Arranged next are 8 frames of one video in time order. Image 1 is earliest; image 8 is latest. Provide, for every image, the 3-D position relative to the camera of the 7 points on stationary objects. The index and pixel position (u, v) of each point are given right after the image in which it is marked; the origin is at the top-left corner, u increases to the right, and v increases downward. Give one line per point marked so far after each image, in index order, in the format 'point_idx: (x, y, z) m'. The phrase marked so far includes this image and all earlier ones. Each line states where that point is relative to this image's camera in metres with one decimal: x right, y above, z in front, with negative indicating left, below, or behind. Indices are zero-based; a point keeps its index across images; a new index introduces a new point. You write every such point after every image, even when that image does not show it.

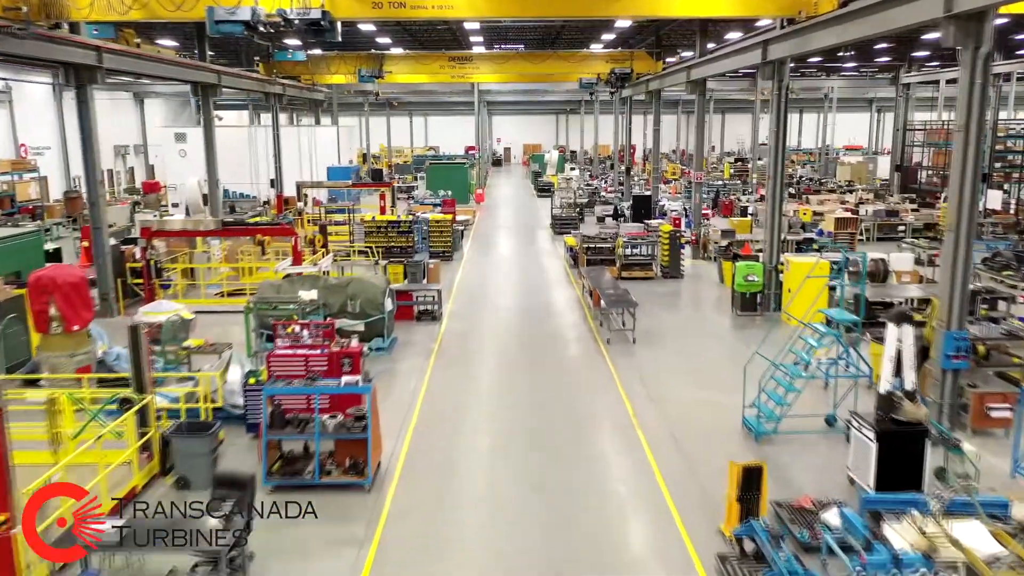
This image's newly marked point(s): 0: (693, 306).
0: (+2.9, -0.3, +14.1) m
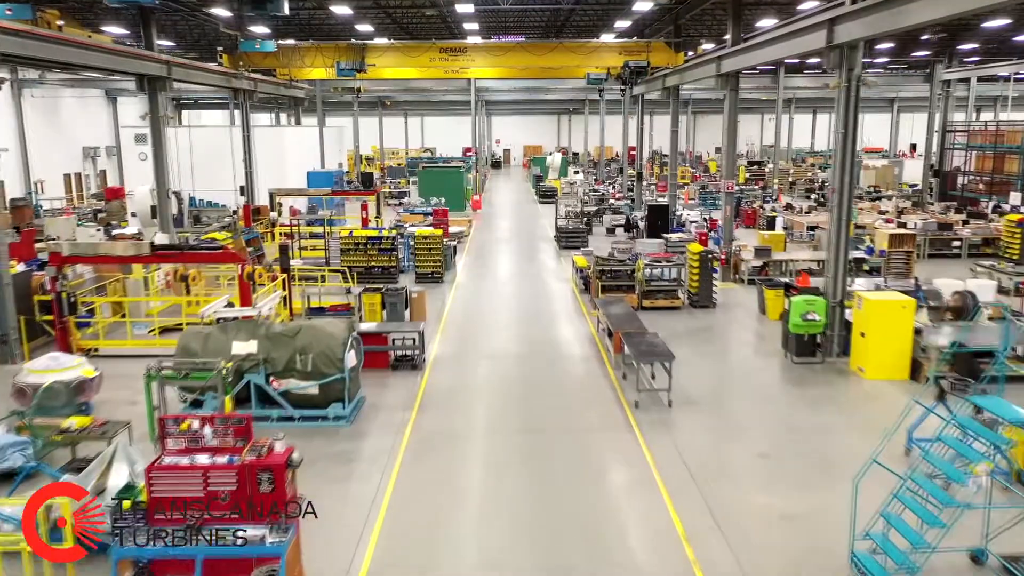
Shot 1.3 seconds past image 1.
0: (+2.9, -0.8, +11.6) m
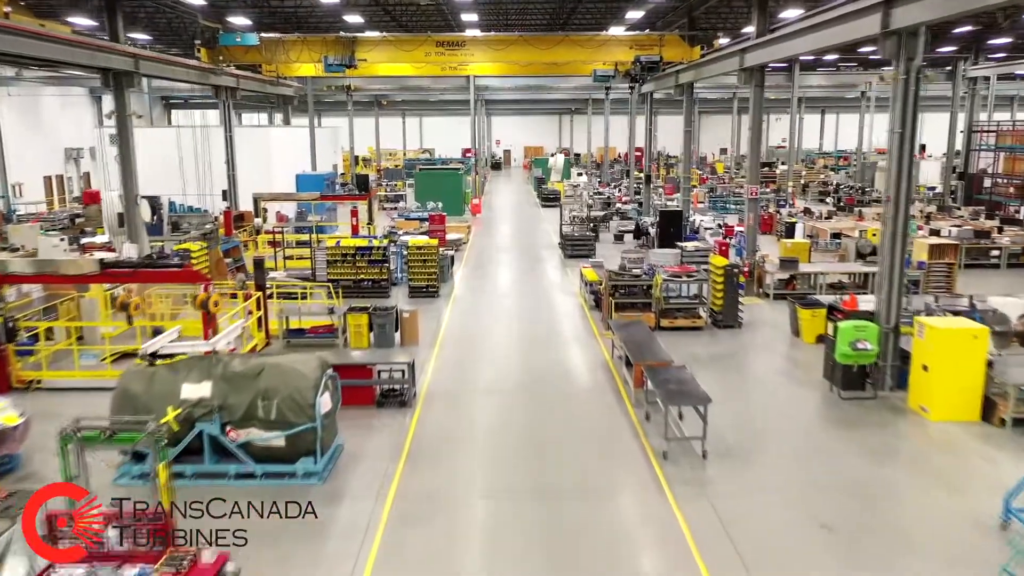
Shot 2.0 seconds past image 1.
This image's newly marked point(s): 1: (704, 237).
0: (+2.9, -1.0, +10.2) m
1: (+4.2, +1.1, +19.1) m
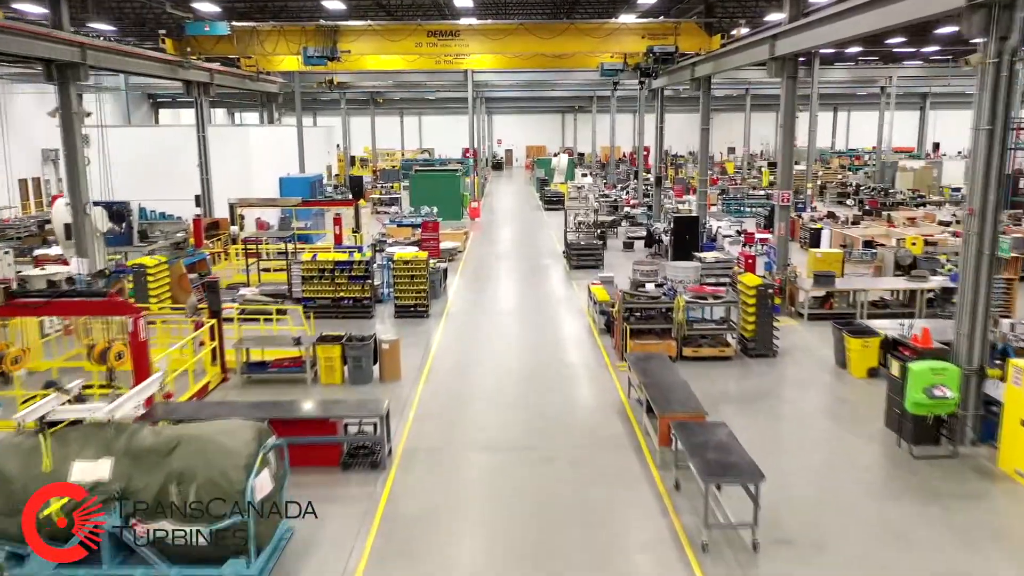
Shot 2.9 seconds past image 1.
0: (+2.9, -1.3, +8.5) m
1: (+4.2, +0.8, +17.4) m
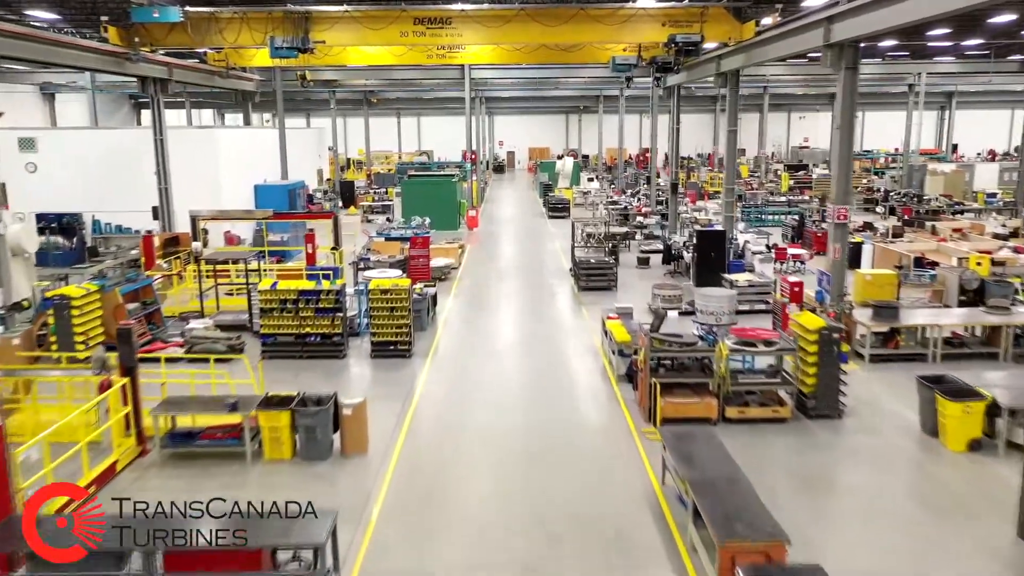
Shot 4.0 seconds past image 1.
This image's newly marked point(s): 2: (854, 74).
0: (+2.9, -1.7, +6.4) m
1: (+4.2, +0.4, +15.3) m
2: (+3.9, +2.5, +10.1) m
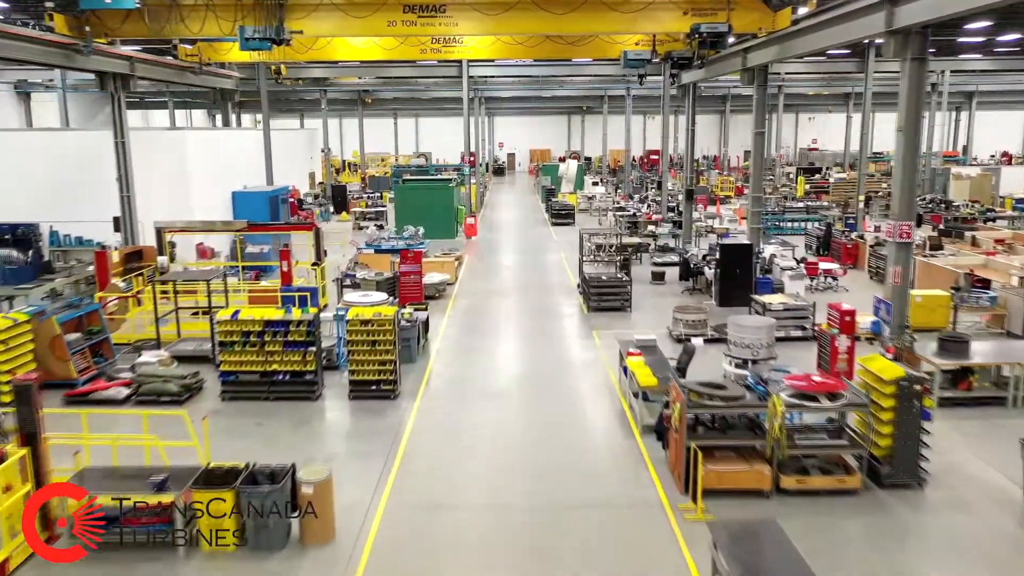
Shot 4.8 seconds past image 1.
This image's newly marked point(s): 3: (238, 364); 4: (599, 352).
0: (+2.9, -2.0, +4.9) m
1: (+4.2, +0.1, +13.7) m
2: (+4.0, +2.2, +8.6) m
3: (-2.8, -0.8, +9.1) m
4: (+1.1, -0.8, +11.1) m
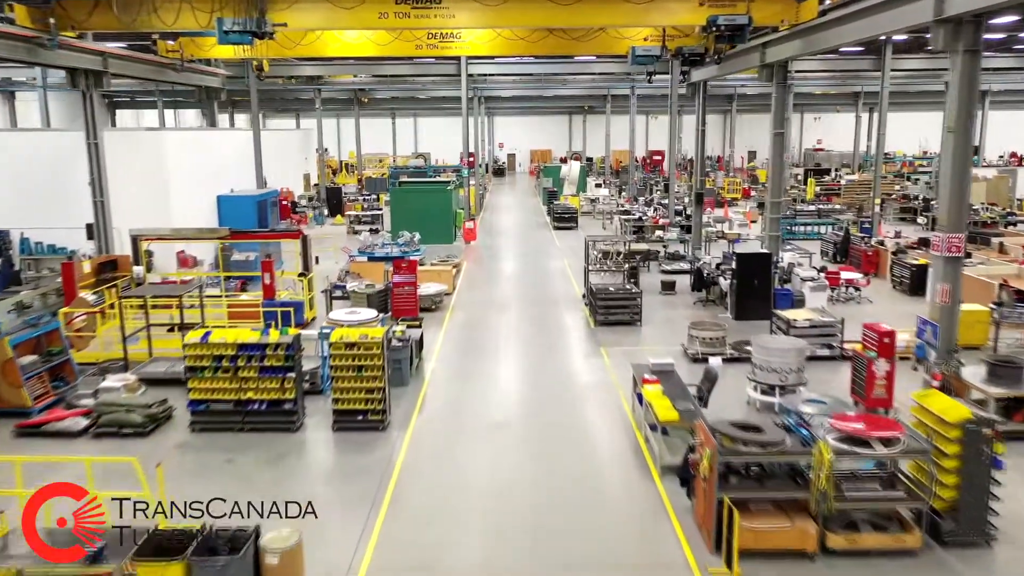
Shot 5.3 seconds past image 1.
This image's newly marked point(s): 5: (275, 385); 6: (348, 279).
0: (+2.9, -2.2, +3.9) m
1: (+4.3, -0.1, +12.8) m
2: (+4.0, +2.0, +7.6) m
3: (-2.8, -1.0, +8.1) m
4: (+1.1, -1.0, +10.2) m
5: (-2.2, -0.9, +8.1) m
6: (-2.6, +0.2, +14.1) m
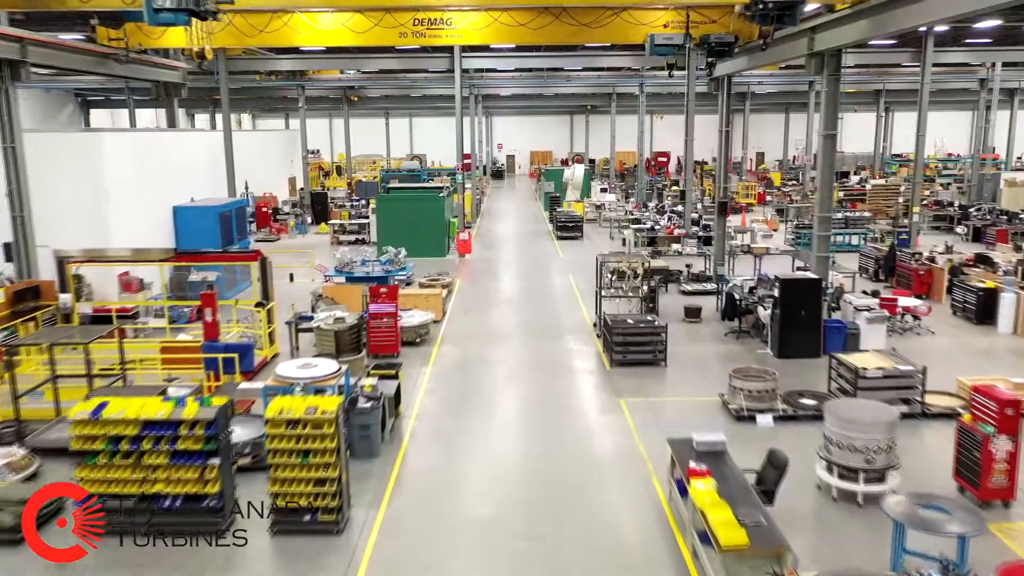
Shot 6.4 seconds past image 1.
0: (+2.9, -2.5, +1.9) m
1: (+4.2, -0.5, +10.7) m
2: (+4.0, +1.6, +5.6) m
3: (-2.8, -1.3, +6.1) m
4: (+1.1, -1.4, +8.2) m
5: (-2.2, -1.3, +6.1) m
6: (-2.6, -0.2, +12.0) m
